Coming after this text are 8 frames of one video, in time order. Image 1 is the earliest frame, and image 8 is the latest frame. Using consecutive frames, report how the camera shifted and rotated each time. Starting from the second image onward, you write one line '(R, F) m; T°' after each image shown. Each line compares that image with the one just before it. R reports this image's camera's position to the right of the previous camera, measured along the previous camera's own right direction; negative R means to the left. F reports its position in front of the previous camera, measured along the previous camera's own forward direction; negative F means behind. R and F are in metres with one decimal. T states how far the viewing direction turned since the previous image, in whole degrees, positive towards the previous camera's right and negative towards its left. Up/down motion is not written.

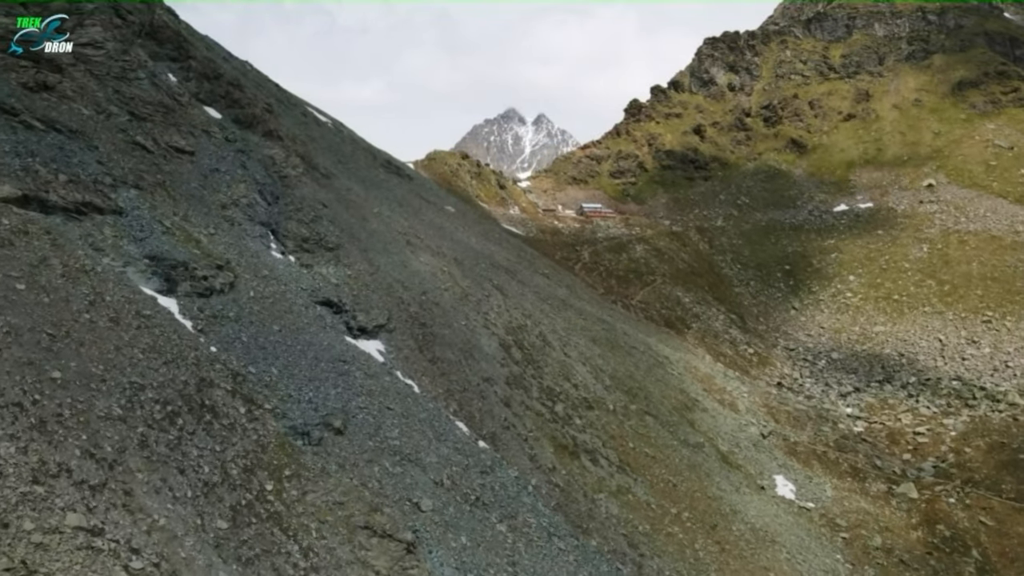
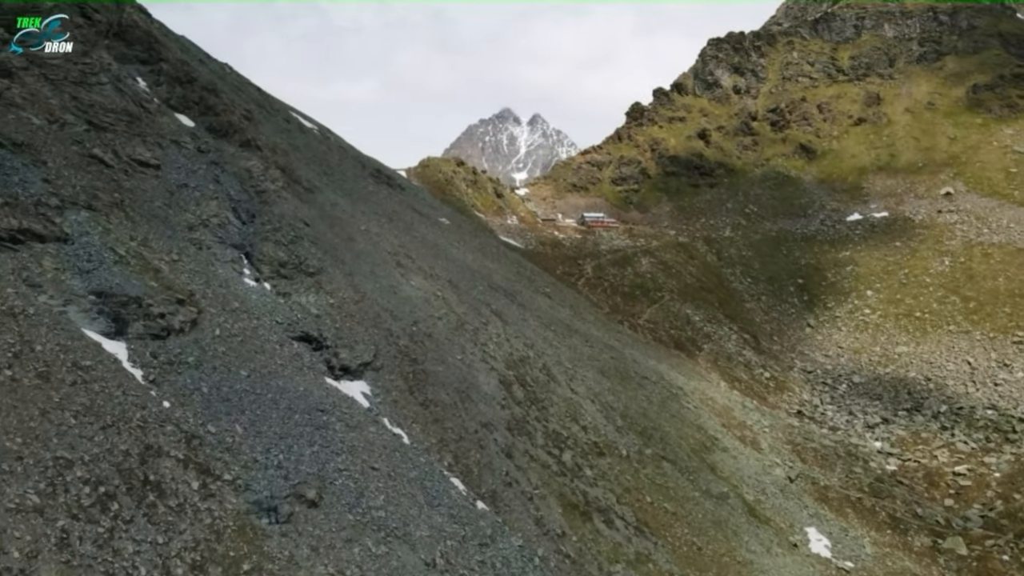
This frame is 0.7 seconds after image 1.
(-0.3, +4.5) m; 0°
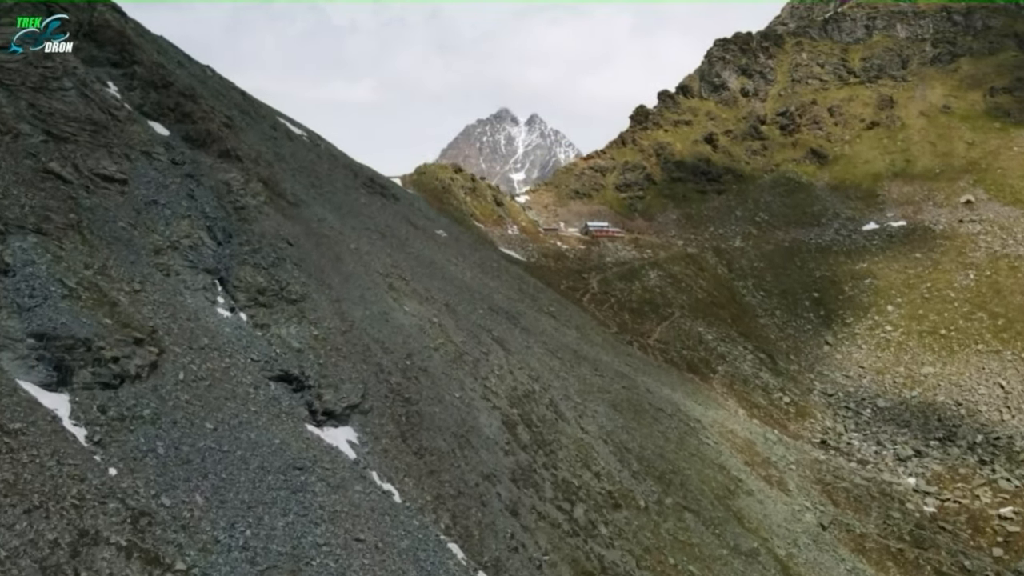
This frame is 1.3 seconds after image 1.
(-0.3, +4.0) m; 0°
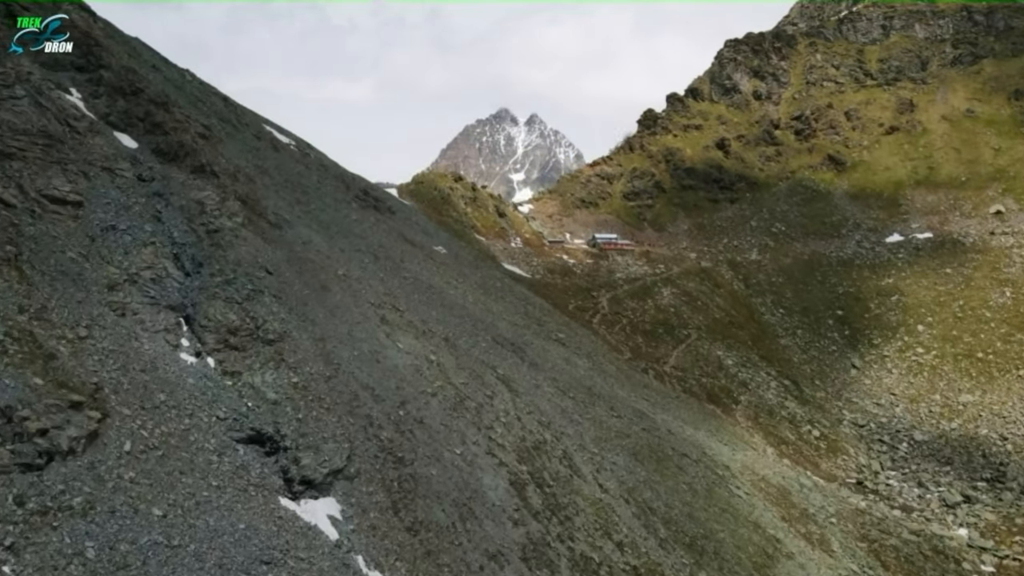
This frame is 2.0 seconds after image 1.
(-0.4, +4.6) m; 0°
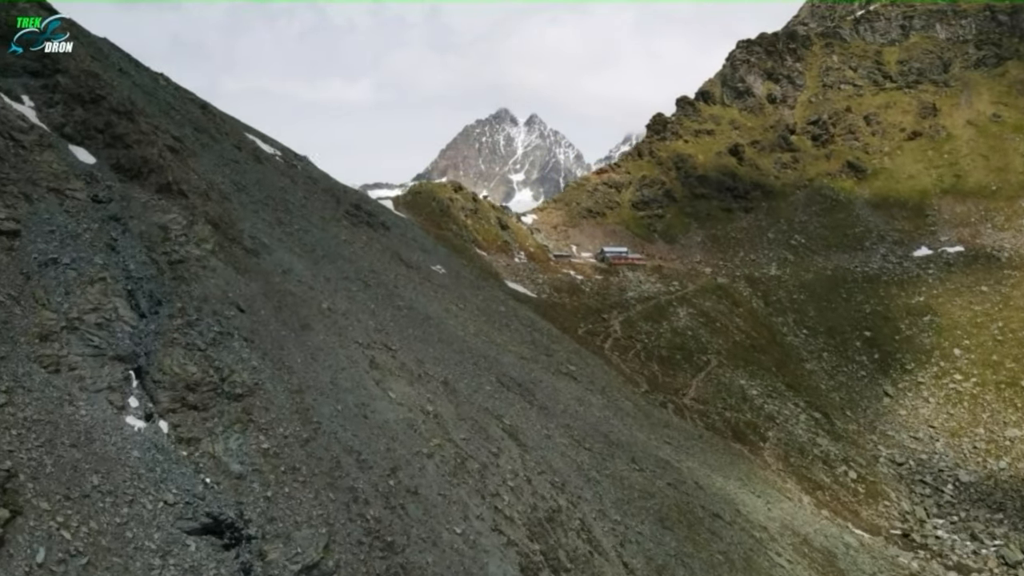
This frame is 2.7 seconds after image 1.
(-0.4, +4.9) m; 0°
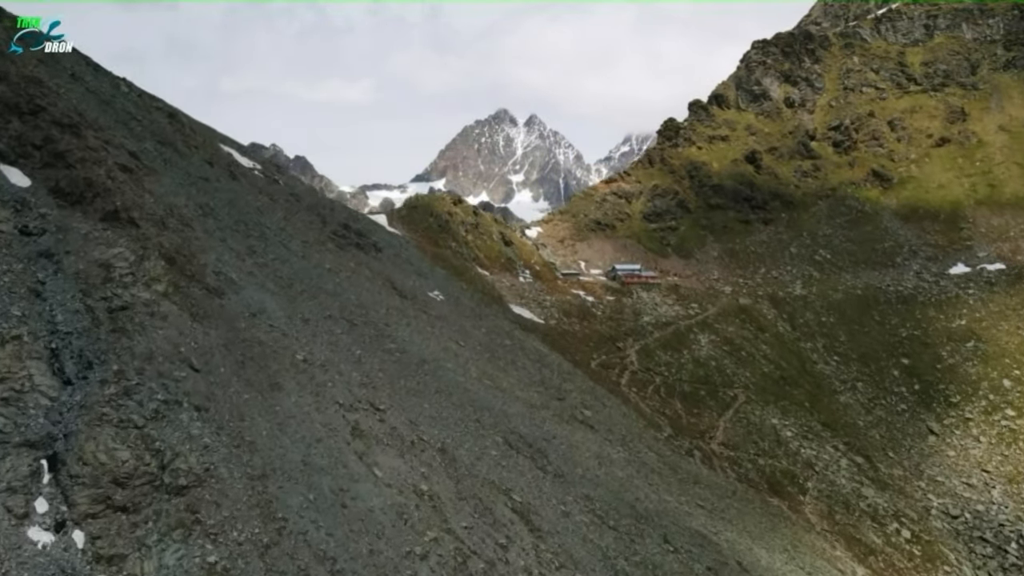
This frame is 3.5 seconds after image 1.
(-0.4, +5.6) m; 0°
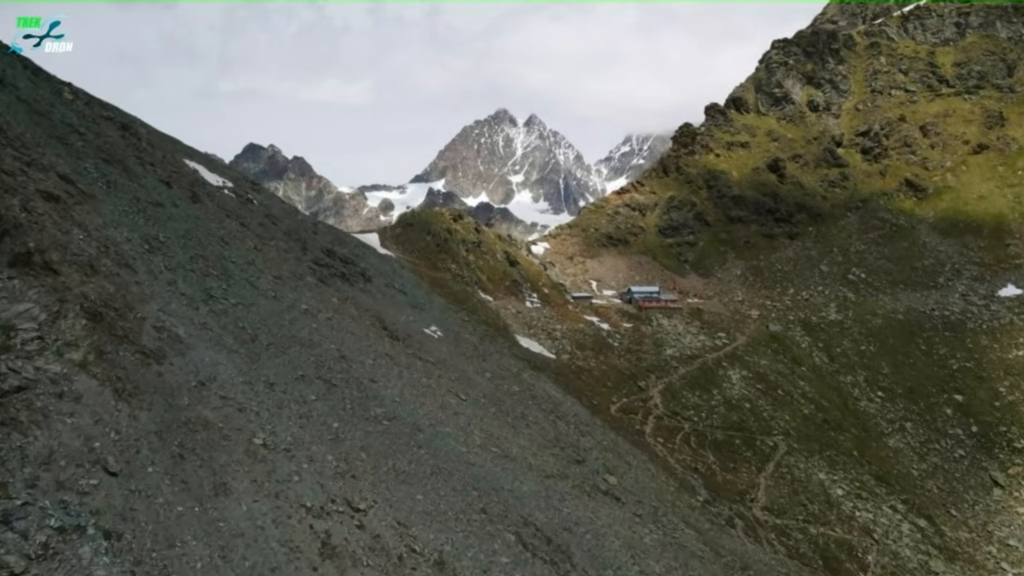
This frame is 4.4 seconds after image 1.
(-0.5, +6.4) m; 0°
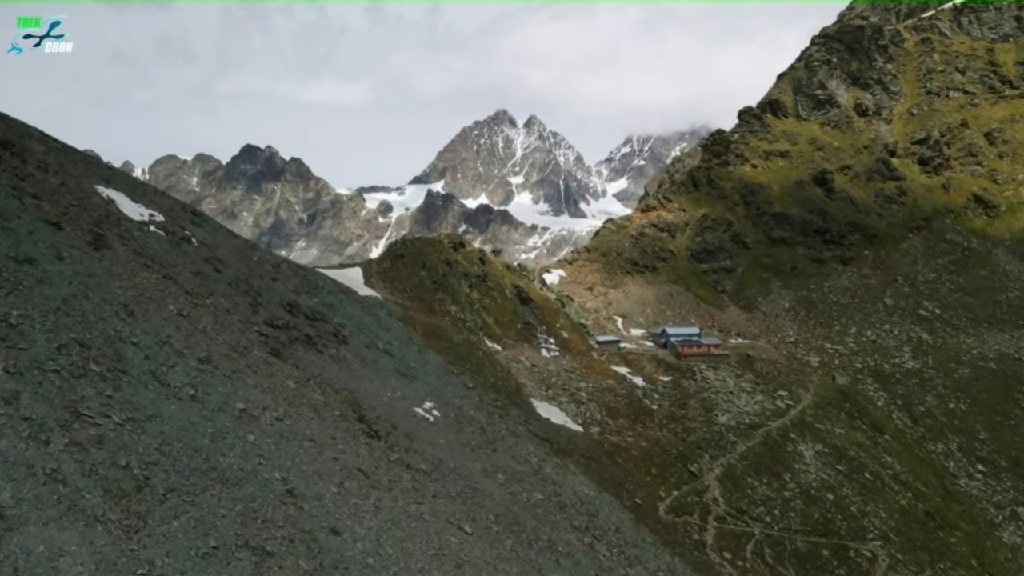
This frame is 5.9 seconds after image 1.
(-0.8, +10.4) m; 0°
